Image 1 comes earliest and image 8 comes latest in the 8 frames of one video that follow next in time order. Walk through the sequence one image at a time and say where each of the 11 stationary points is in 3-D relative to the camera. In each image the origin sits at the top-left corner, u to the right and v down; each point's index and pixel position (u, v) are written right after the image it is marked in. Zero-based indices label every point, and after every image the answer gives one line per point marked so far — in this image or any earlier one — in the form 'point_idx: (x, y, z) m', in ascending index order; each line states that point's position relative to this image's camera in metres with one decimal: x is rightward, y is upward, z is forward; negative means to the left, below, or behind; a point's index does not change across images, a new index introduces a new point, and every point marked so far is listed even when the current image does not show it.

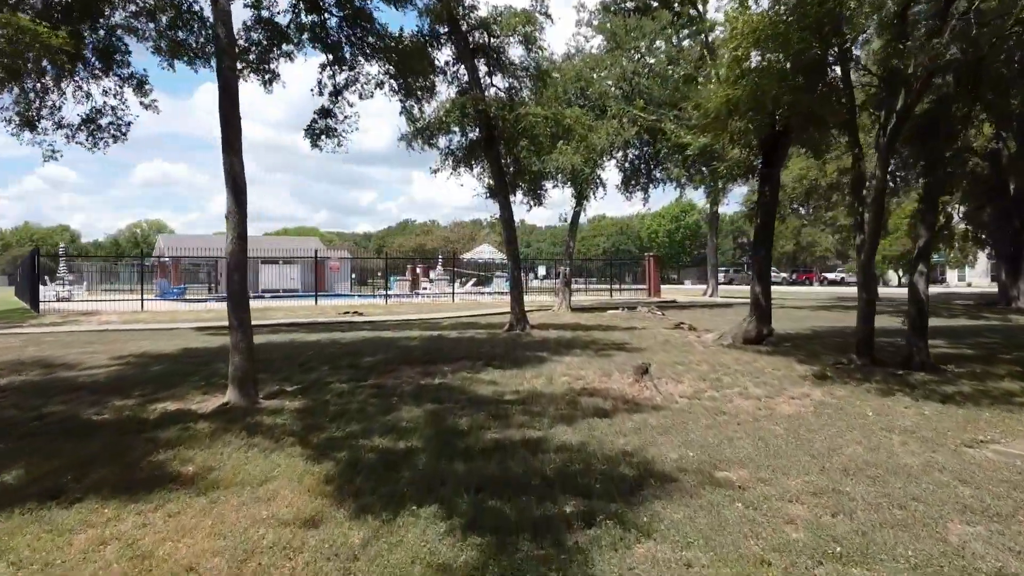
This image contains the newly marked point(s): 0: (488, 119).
0: (-0.5, +3.3, +15.0) m
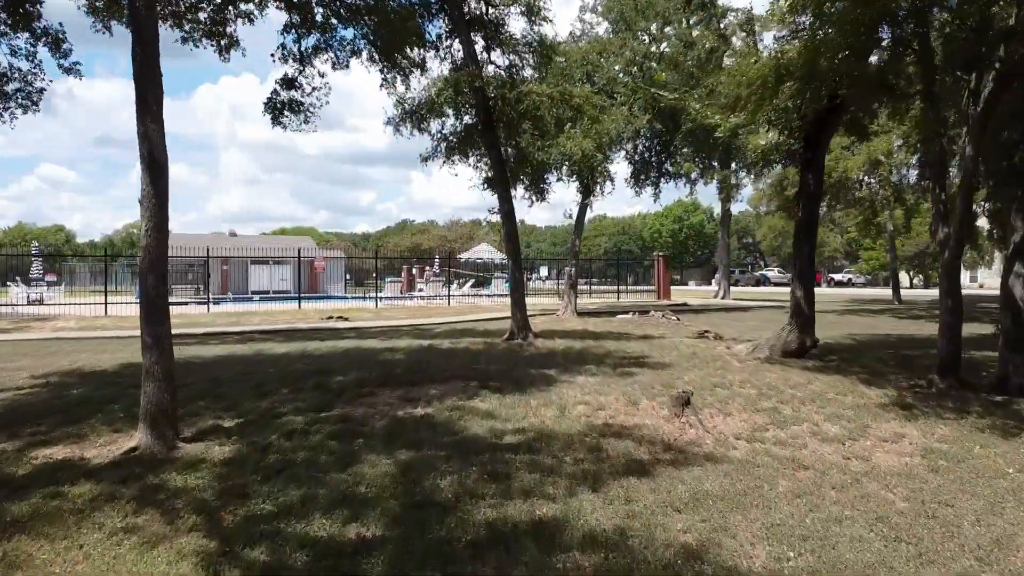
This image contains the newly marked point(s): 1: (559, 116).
0: (-0.4, +3.2, +13.1) m
1: (+0.8, +3.1, +13.8) m
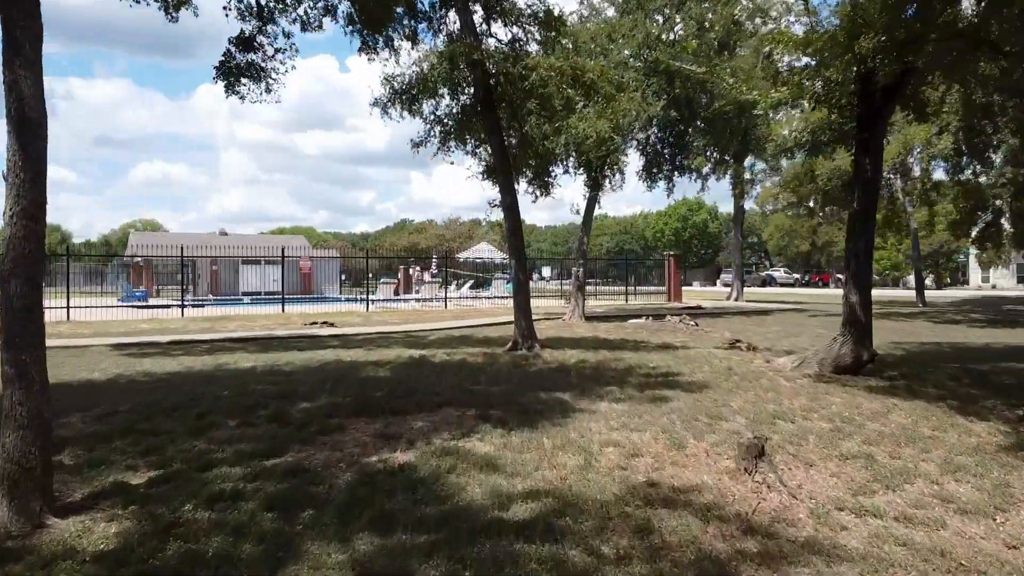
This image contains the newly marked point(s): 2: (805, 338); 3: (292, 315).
0: (-0.4, +3.2, +11.5) m
1: (+0.9, +3.0, +12.1) m
2: (+5.5, -1.0, +14.2) m
3: (-5.3, -0.7, +18.7) m
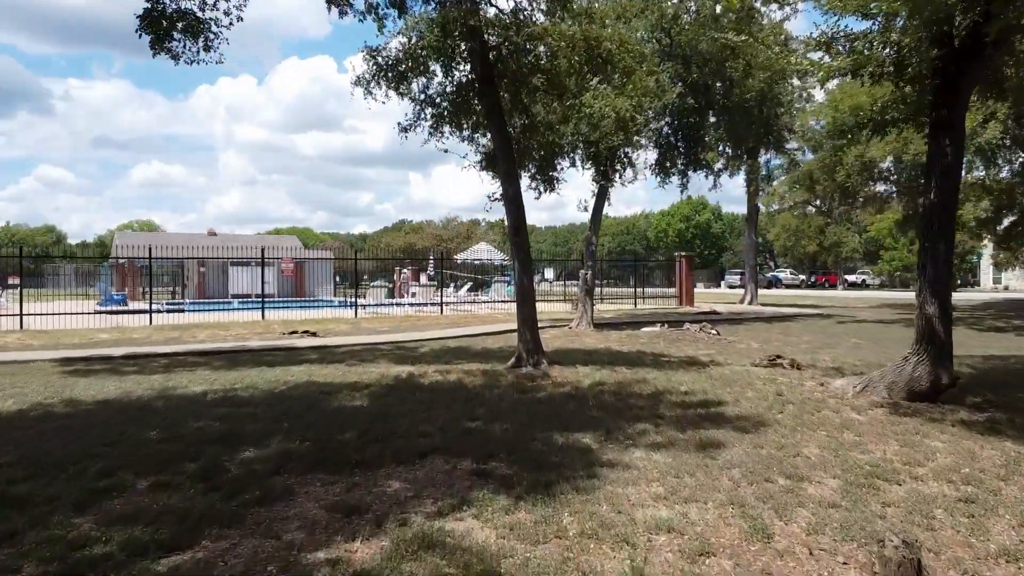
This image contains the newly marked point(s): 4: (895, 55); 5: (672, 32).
0: (-0.4, +3.1, +9.8) m
1: (+0.9, +2.9, +10.4) m
2: (+5.5, -1.1, +12.6) m
3: (-5.3, -0.8, +17.0) m
4: (+4.1, +2.5, +8.2) m
5: (+3.7, +5.9, +17.7) m
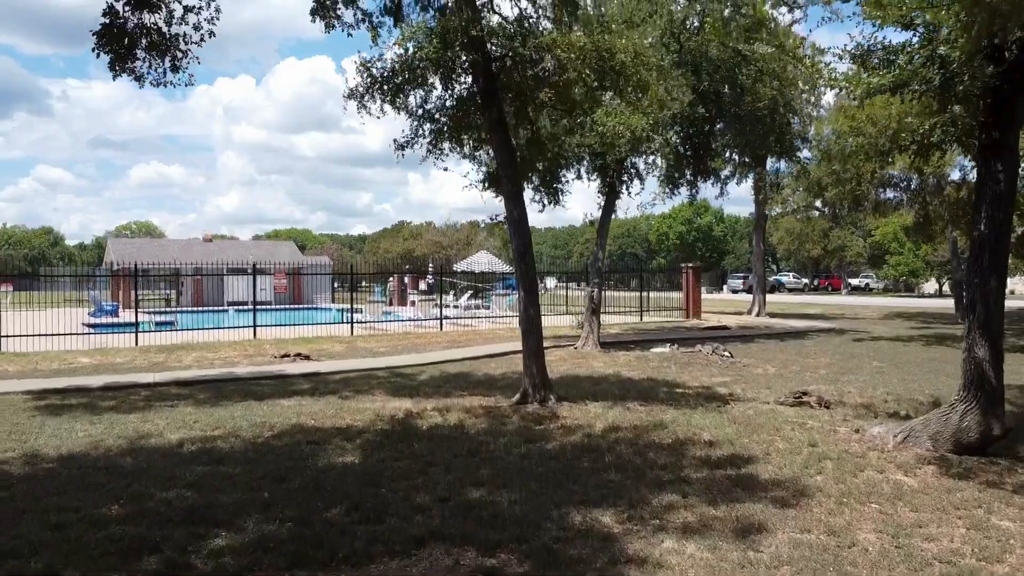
0: (-0.3, +2.7, +9.1) m
1: (+1.0, +2.6, +9.7) m
2: (+5.6, -1.5, +11.8) m
3: (-5.3, -1.2, +16.3) m
4: (+4.1, +2.1, +7.4) m
5: (+3.7, +5.5, +17.0) m
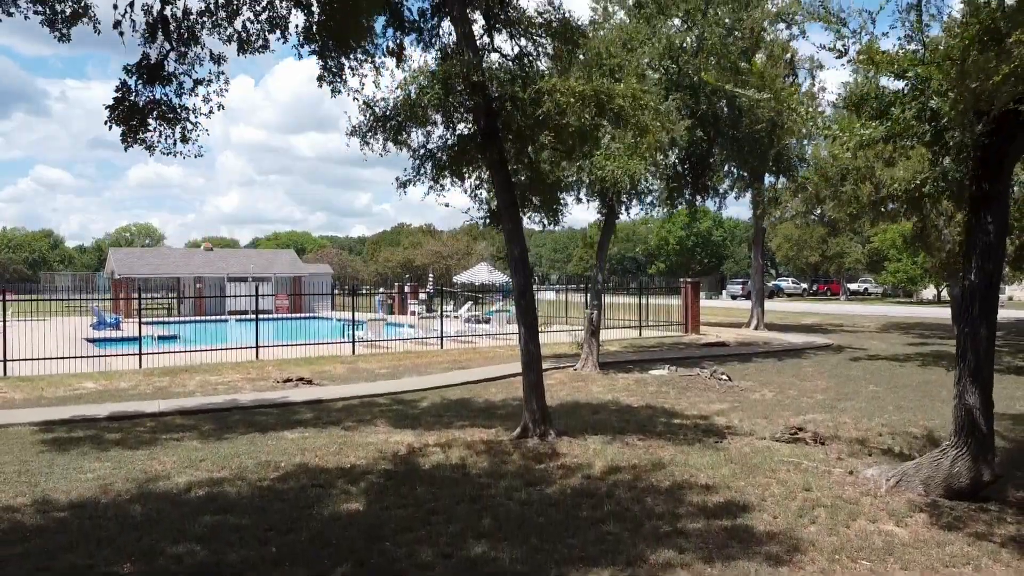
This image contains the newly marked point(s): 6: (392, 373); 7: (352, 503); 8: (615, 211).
0: (-0.3, +2.3, +9.2) m
1: (+1.0, +2.1, +9.8) m
2: (+5.6, -1.9, +12.0) m
3: (-5.3, -1.6, +16.4) m
4: (+4.2, +1.6, +7.6) m
5: (+3.7, +5.1, +17.1) m
6: (-2.5, -1.8, +16.2) m
7: (-1.5, -2.0, +7.1) m
8: (+2.0, +1.5, +15.0) m
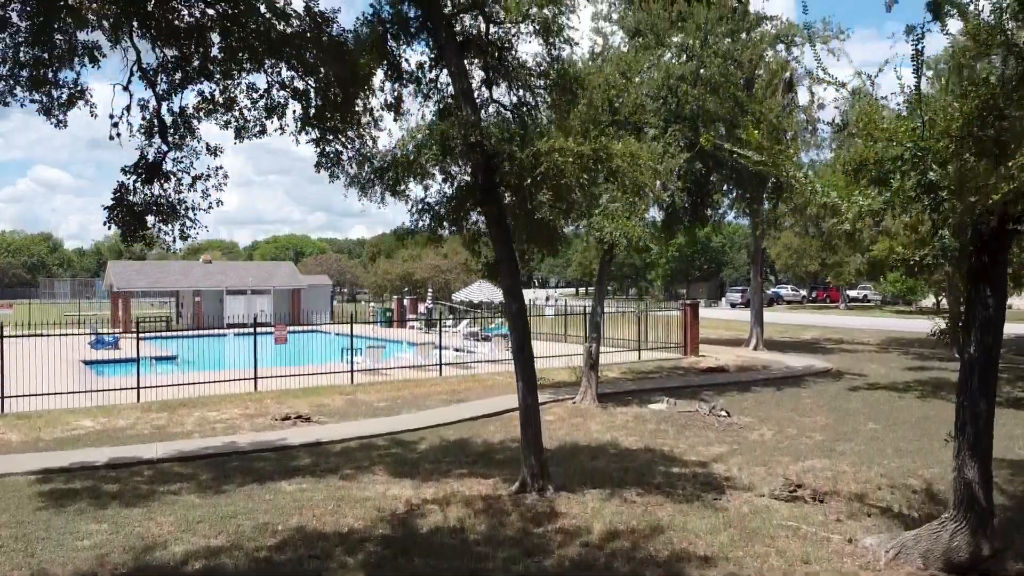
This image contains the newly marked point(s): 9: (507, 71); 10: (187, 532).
0: (-0.3, +1.6, +9.2) m
1: (+1.0, +1.4, +9.8) m
2: (+5.5, -2.6, +12.0) m
3: (-5.3, -2.3, +16.4) m
4: (+4.1, +0.9, +7.6) m
5: (+3.7, +4.4, +17.1) m
6: (-2.5, -2.5, +16.2) m
7: (-1.5, -2.7, +7.0) m
8: (+2.0, +0.8, +15.0) m
9: (-0.1, +2.8, +10.1) m
10: (-3.6, -2.7, +8.5) m
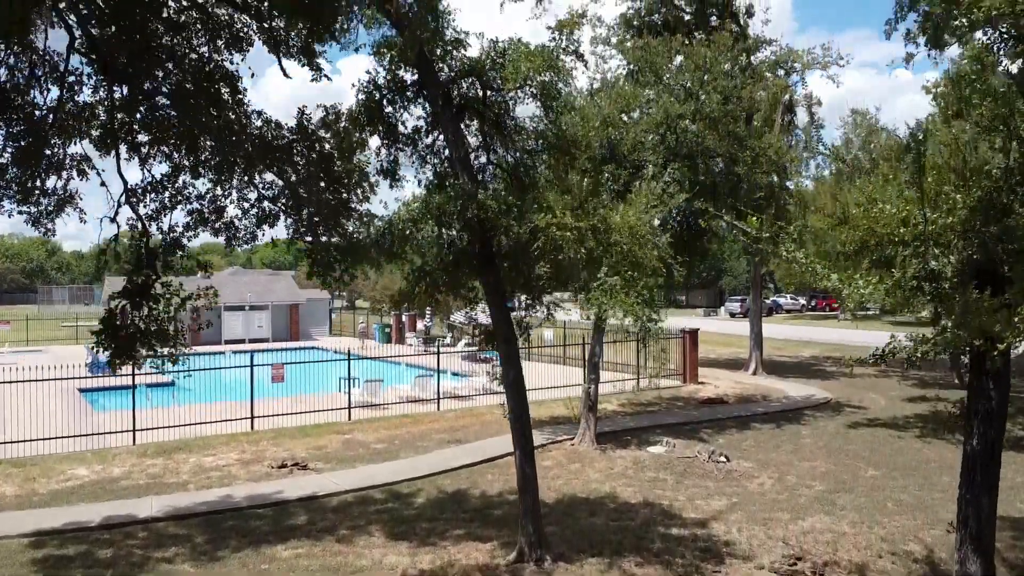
0: (-0.3, +0.7, +9.1) m
1: (+0.9, +0.5, +9.7) m
2: (+5.5, -3.5, +11.9) m
3: (-5.3, -3.2, +16.3) m
4: (+4.1, +0.1, +7.5) m
5: (+3.6, +3.5, +17.0) m
6: (-2.6, -3.3, +16.1) m
7: (-1.5, -3.5, +6.9) m
8: (+1.9, -0.1, +14.9) m
9: (-0.1, +2.0, +10.0) m
10: (-3.6, -3.5, +8.4) m
